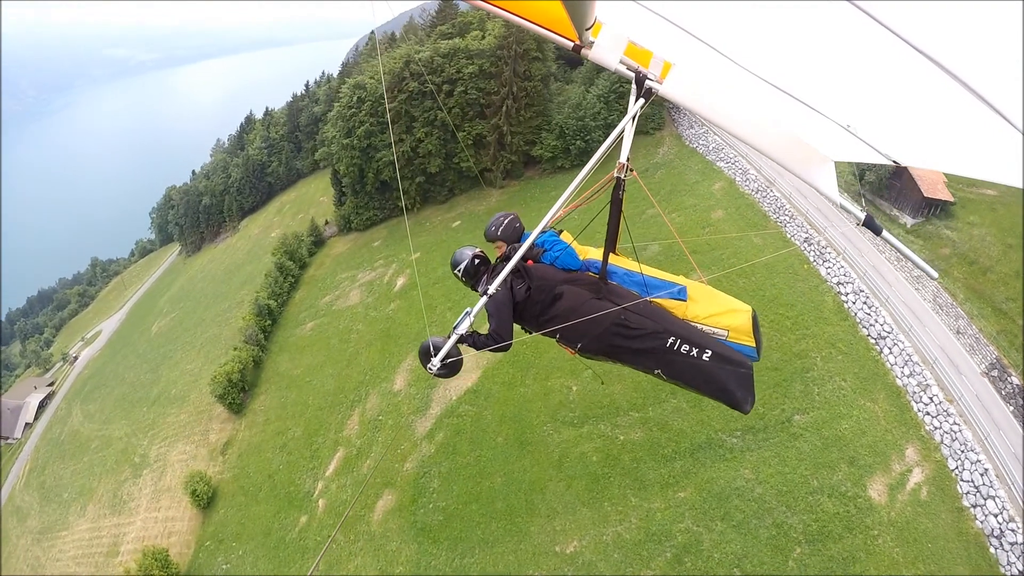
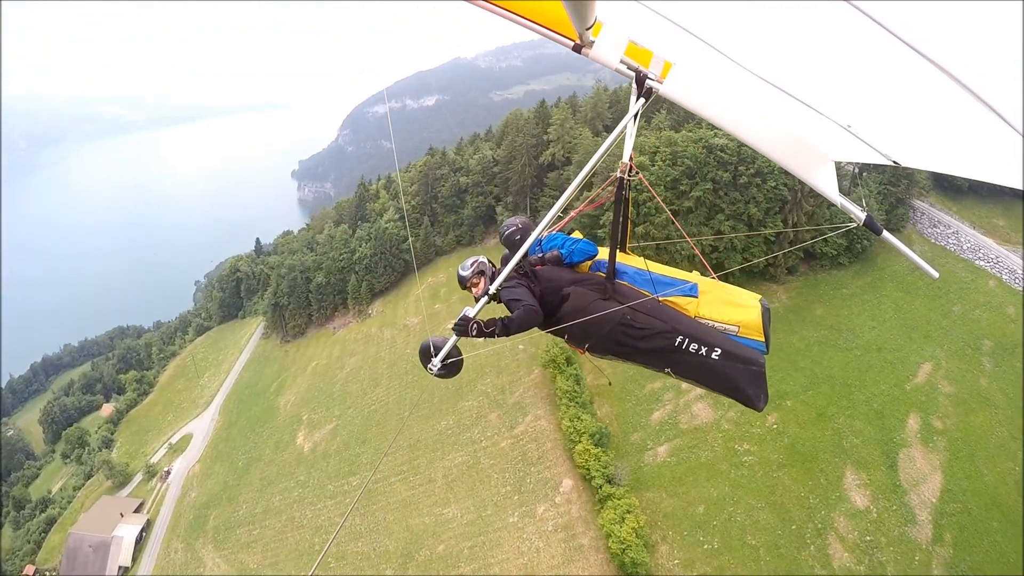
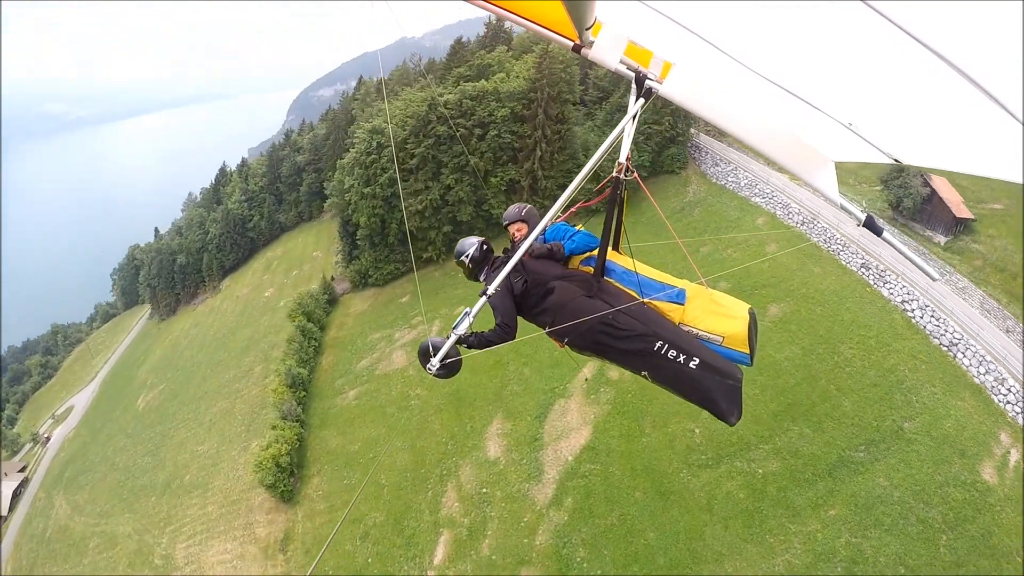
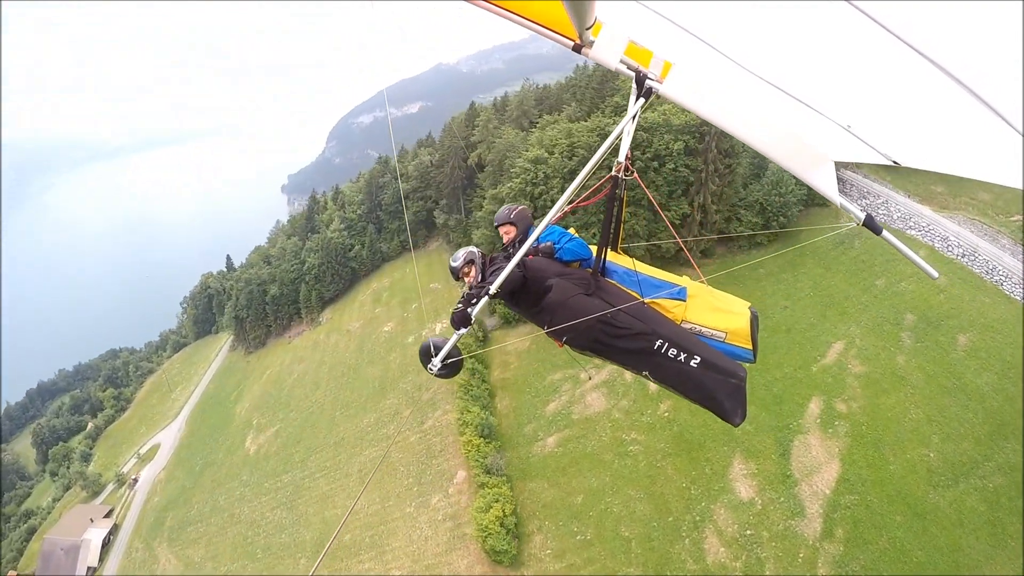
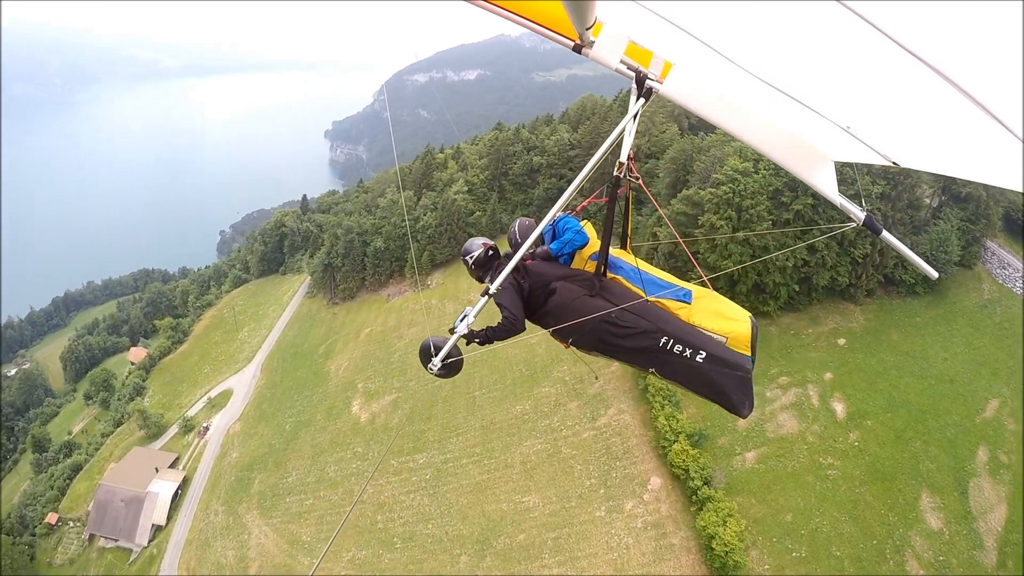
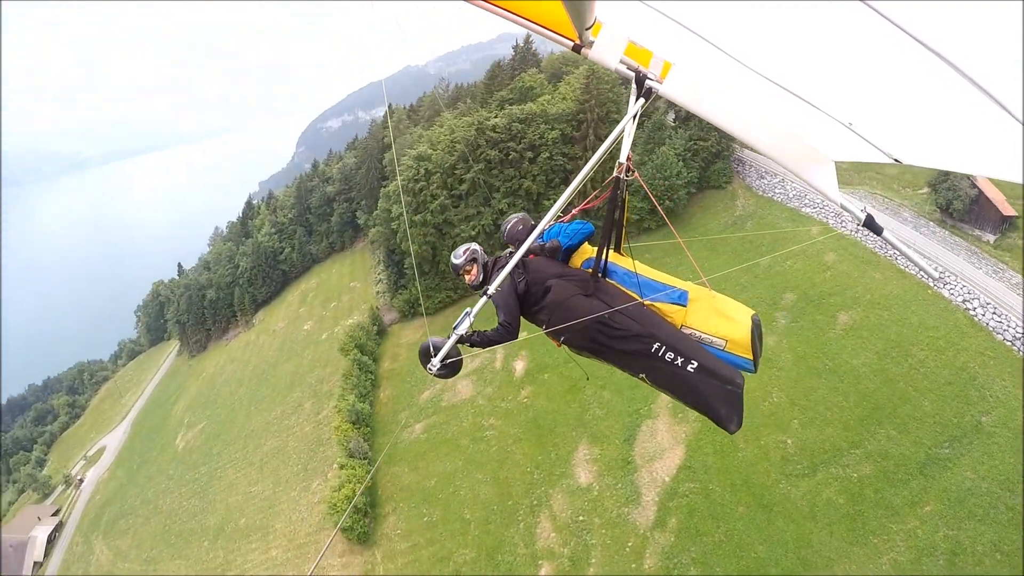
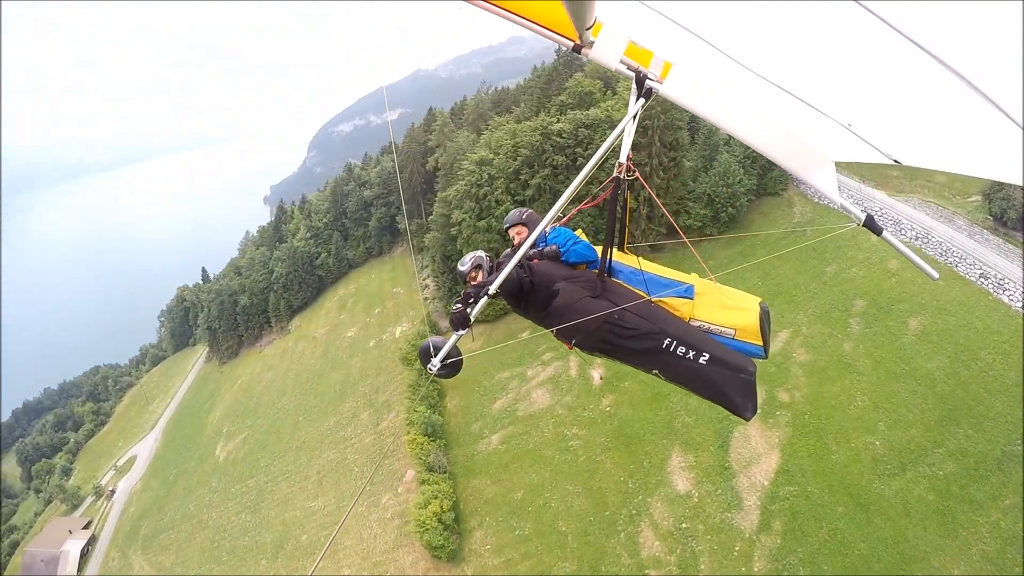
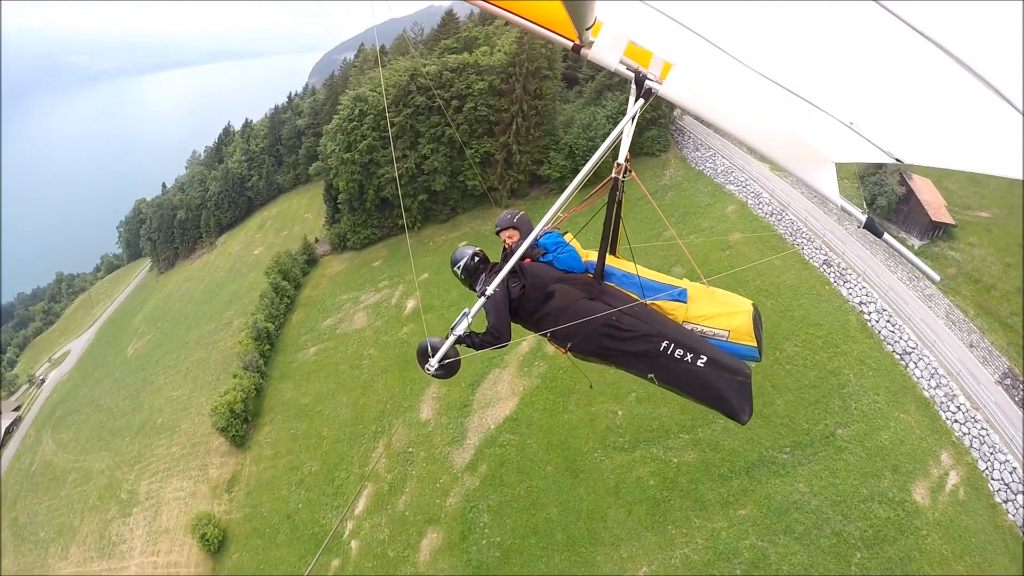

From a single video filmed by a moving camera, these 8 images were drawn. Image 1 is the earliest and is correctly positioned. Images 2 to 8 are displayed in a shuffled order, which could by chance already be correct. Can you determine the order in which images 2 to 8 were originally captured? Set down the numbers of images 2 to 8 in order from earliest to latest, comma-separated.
8, 3, 6, 7, 4, 2, 5
